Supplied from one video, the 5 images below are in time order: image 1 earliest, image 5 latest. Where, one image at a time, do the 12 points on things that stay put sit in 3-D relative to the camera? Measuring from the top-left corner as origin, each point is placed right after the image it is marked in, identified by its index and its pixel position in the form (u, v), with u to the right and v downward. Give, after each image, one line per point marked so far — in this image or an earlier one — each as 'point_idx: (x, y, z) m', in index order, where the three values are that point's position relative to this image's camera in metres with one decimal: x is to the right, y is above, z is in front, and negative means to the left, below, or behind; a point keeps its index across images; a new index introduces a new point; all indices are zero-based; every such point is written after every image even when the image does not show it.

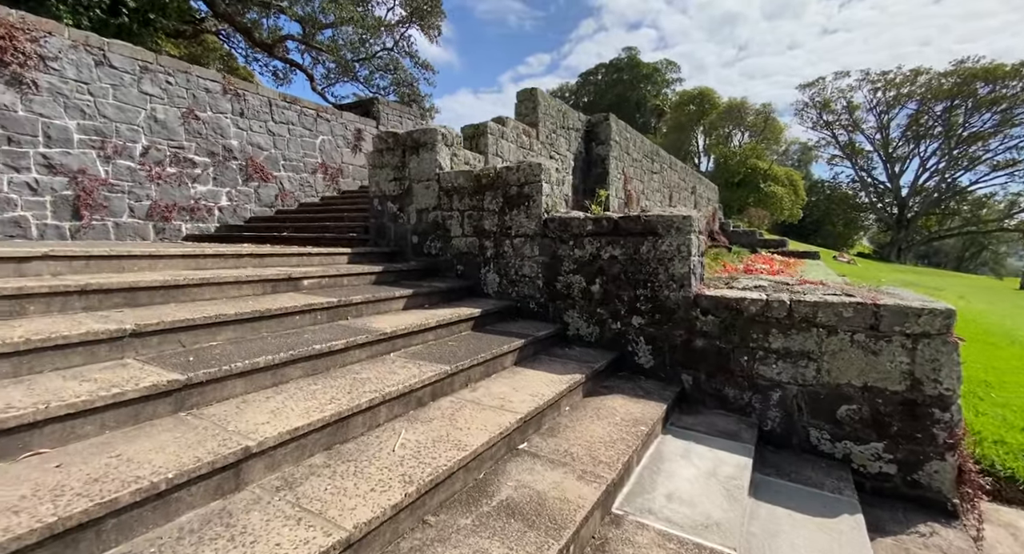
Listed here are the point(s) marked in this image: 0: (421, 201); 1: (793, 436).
0: (-0.9, +0.7, +4.3) m
1: (+1.5, -0.8, +2.4) m
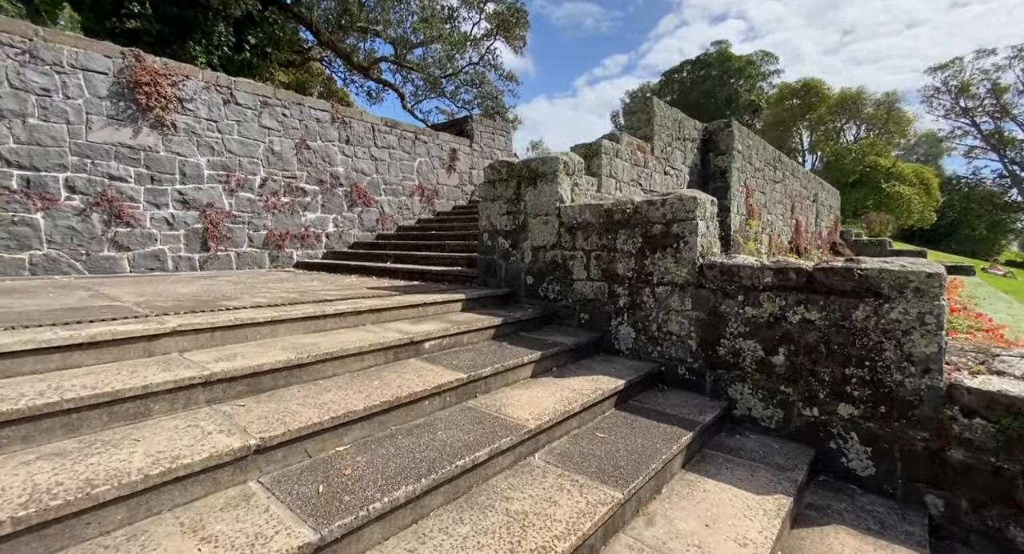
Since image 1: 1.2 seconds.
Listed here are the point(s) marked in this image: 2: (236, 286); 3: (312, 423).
0: (+0.2, +0.3, +3.9) m
1: (+2.2, -1.2, +1.6) m
2: (-2.4, -0.1, +4.0) m
3: (-0.7, -0.5, +1.7) m
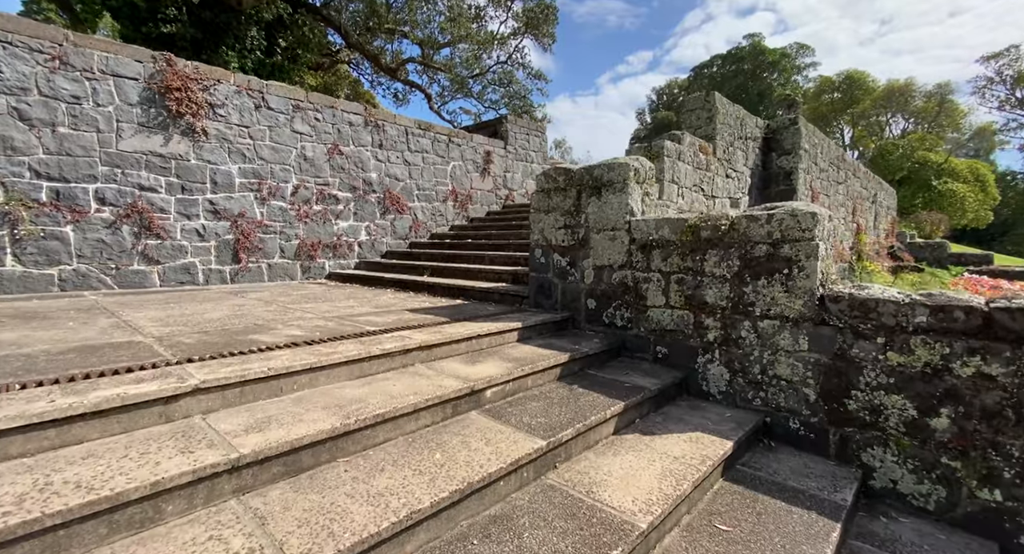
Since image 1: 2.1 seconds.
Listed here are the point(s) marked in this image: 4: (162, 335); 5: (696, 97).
0: (+0.7, +0.2, +3.4) m
1: (+2.5, -1.4, +1.0) m
2: (-1.9, -0.2, +3.7) m
3: (-0.4, -0.7, +1.3) m
4: (-2.0, -0.3, +2.6) m
5: (+2.2, +2.2, +5.7) m
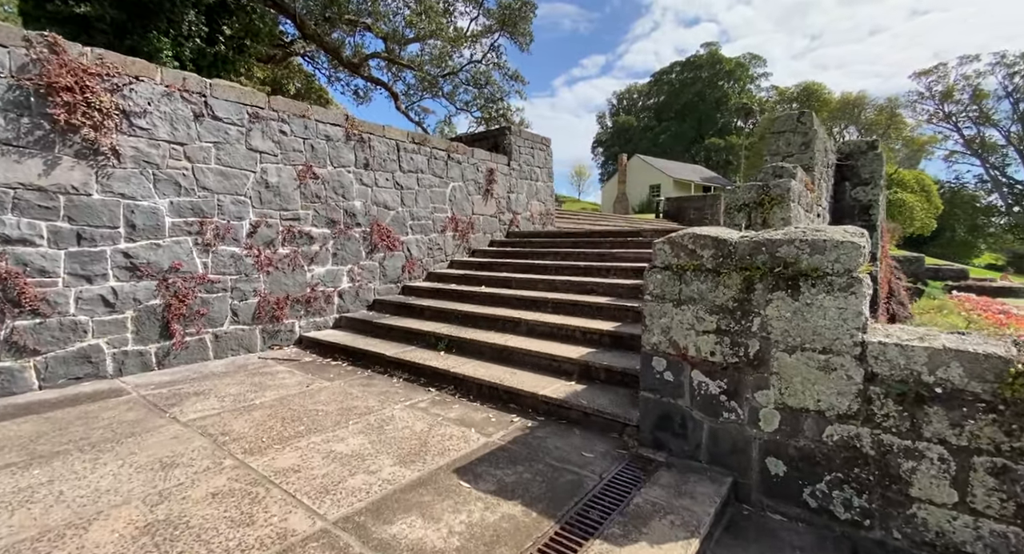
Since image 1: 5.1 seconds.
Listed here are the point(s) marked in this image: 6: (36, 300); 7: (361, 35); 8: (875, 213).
0: (+1.3, -0.5, +2.0) m
1: (+3.3, -2.0, -0.2) m
2: (-1.3, -0.9, +2.1) m
3: (+0.4, -1.4, -0.1) m
4: (-1.3, -1.0, +1.0) m
5: (+2.6, +1.5, +4.5) m
6: (-3.4, -0.2, +3.4) m
7: (-3.1, +5.5, +10.6) m
8: (+4.3, +0.7, +5.4) m
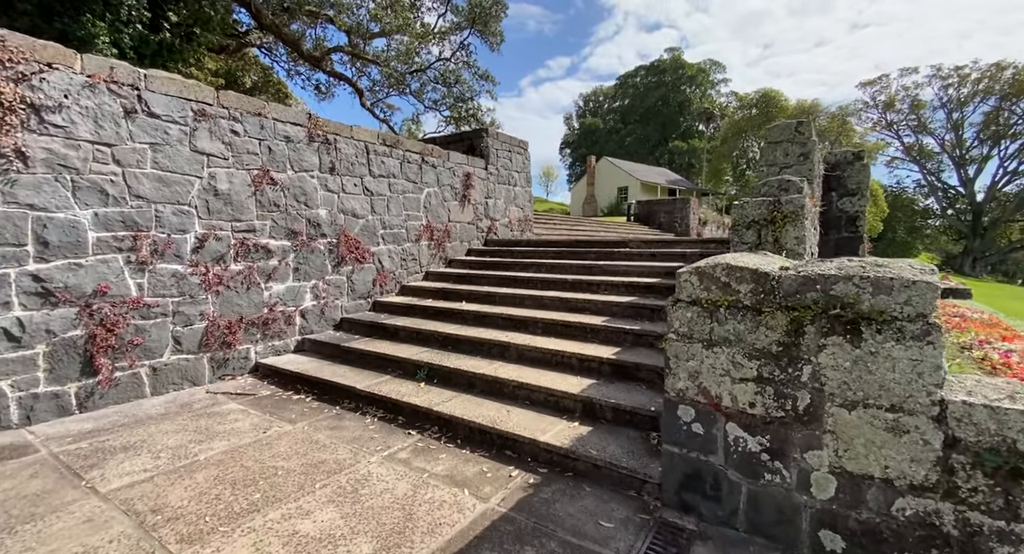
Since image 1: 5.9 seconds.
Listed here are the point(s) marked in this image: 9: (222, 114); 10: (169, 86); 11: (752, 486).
0: (+1.3, -0.7, +1.7) m
1: (+3.5, -2.2, -0.3) m
2: (-1.3, -1.1, +1.6) m
3: (+0.6, -1.5, -0.5) m
4: (-1.1, -1.2, +0.5) m
5: (+2.5, +1.4, +4.3) m
6: (-3.5, -0.3, +2.7) m
7: (-3.7, +5.3, +9.9) m
8: (+4.0, +0.6, +5.3) m
9: (-2.5, +1.4, +4.0) m
10: (-2.7, +1.5, +3.7) m
11: (+1.0, -0.9, +2.0) m
